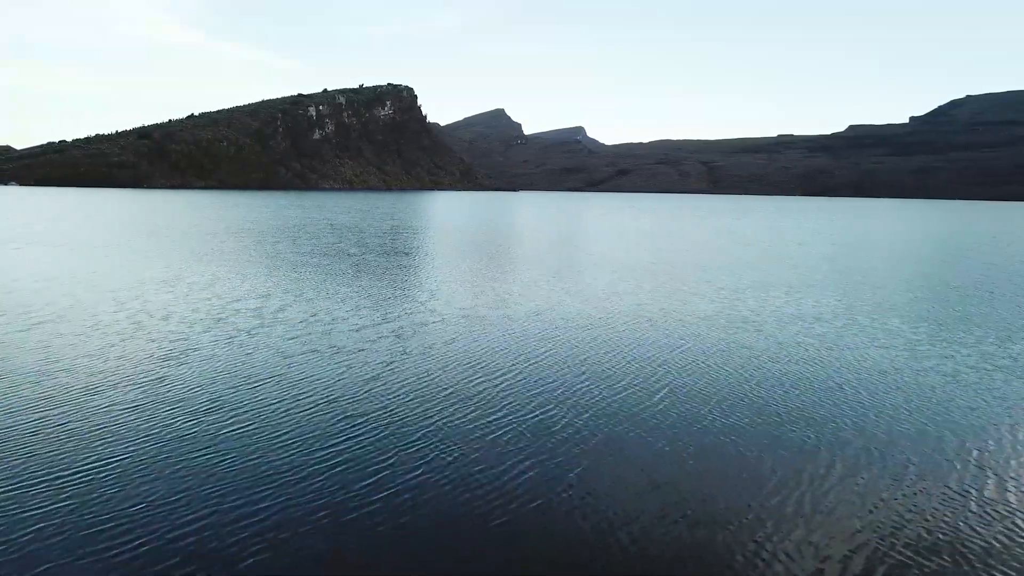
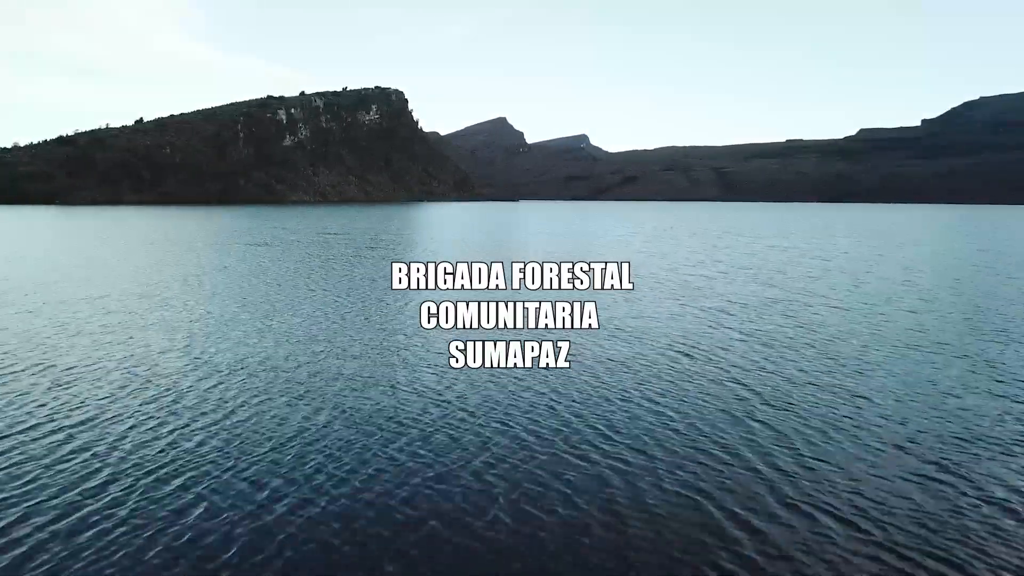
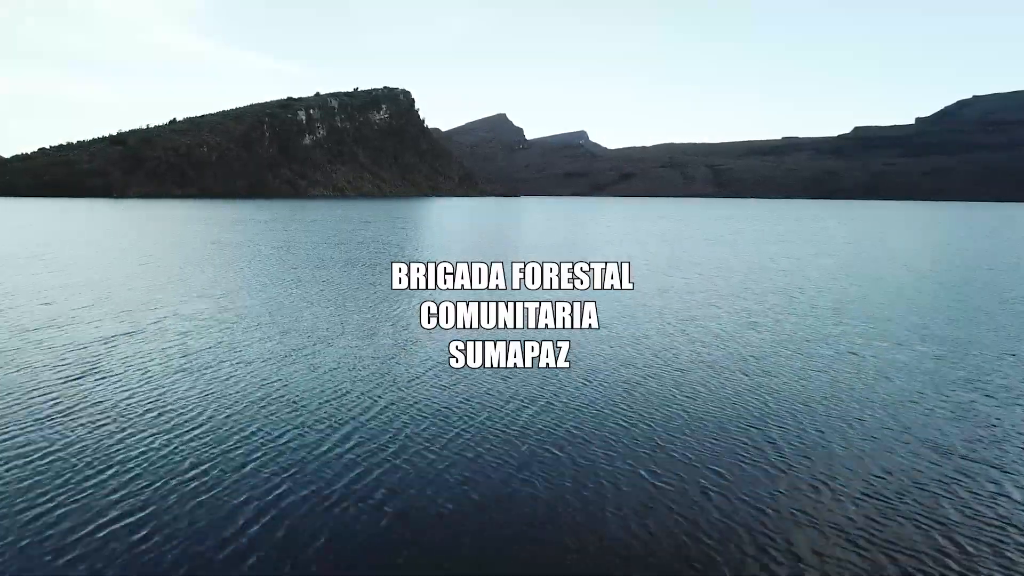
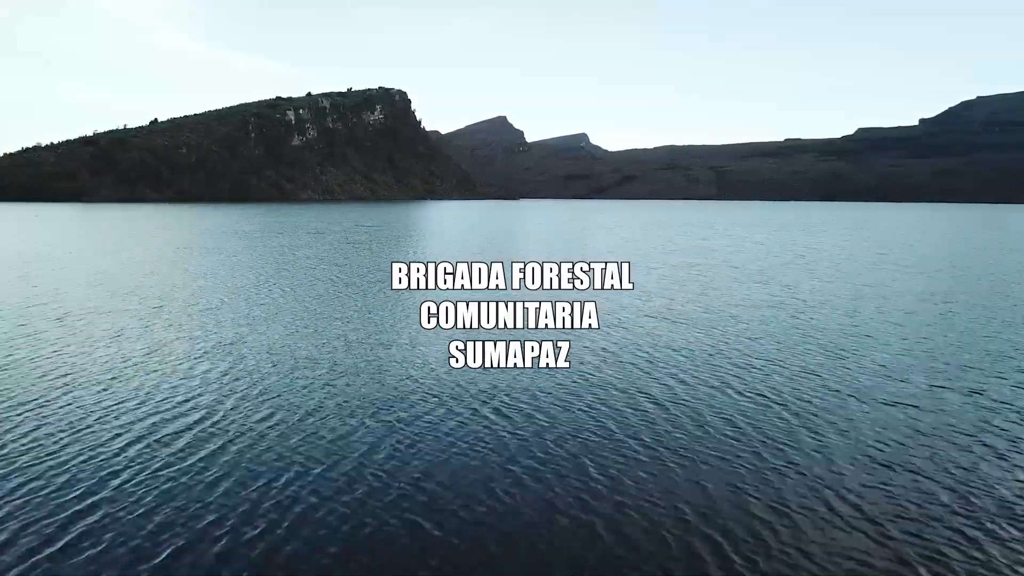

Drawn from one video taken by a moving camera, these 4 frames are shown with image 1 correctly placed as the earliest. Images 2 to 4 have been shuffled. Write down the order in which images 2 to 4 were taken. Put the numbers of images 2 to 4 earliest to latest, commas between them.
3, 4, 2
